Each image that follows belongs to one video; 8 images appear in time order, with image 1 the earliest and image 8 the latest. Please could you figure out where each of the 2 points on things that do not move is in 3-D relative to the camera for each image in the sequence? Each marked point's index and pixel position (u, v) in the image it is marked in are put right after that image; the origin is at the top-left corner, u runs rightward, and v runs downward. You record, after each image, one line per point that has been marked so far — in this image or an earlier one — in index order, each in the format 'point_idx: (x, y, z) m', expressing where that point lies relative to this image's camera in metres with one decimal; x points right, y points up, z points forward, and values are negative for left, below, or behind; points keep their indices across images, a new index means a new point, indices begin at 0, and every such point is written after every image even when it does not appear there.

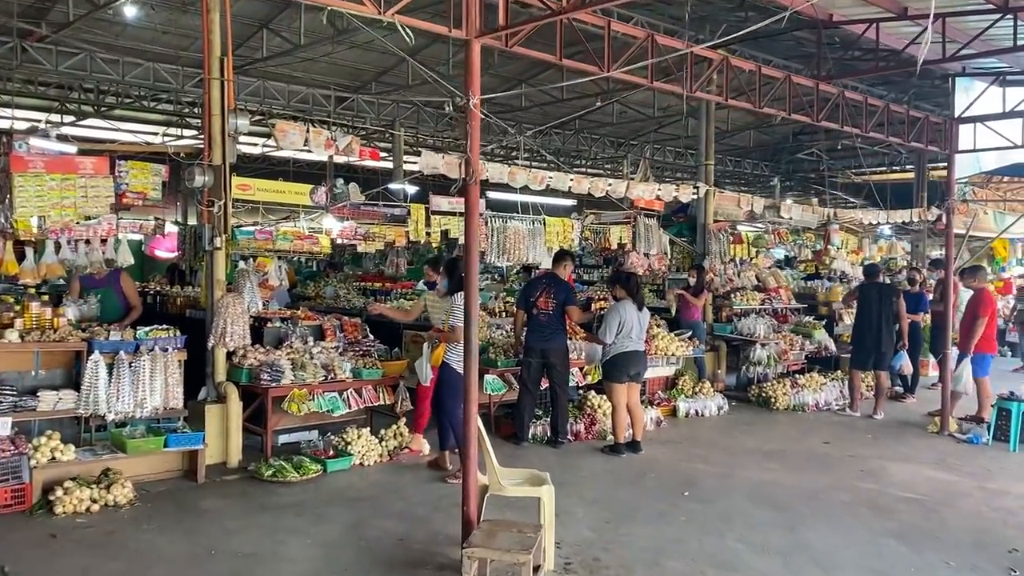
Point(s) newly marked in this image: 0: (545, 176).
0: (+0.3, +1.2, +7.7) m
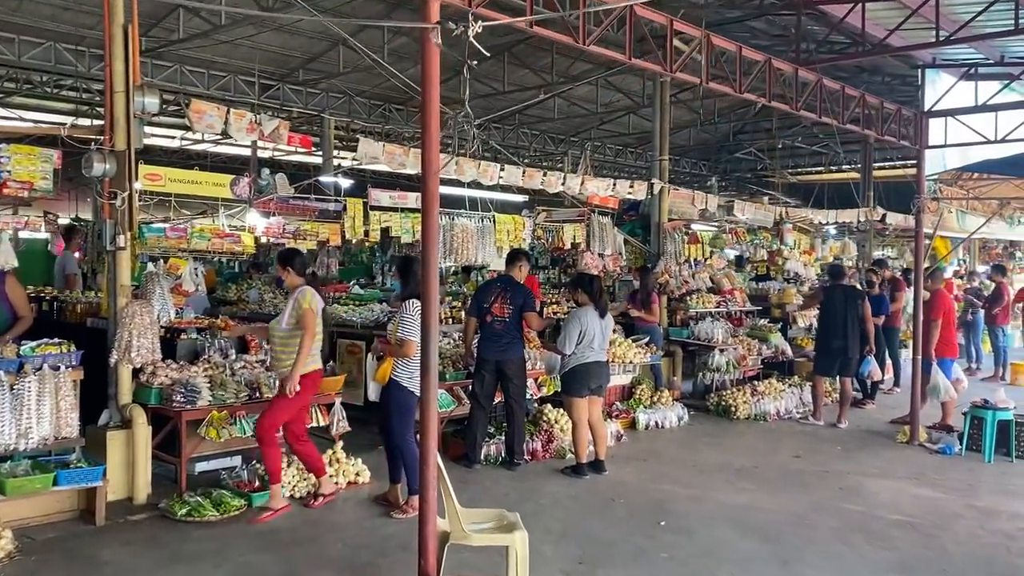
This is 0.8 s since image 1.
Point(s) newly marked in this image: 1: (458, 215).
0: (-0.2, +1.1, +7.1) m
1: (-0.5, +0.7, +7.1) m
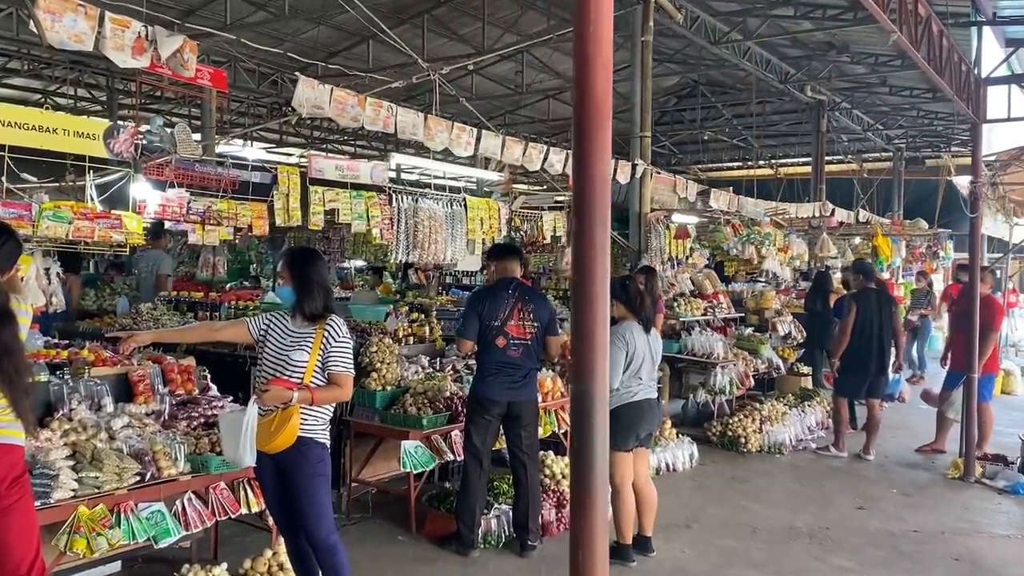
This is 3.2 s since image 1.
0: (-0.3, +1.1, +5.3) m
1: (-0.6, +0.7, +5.3) m
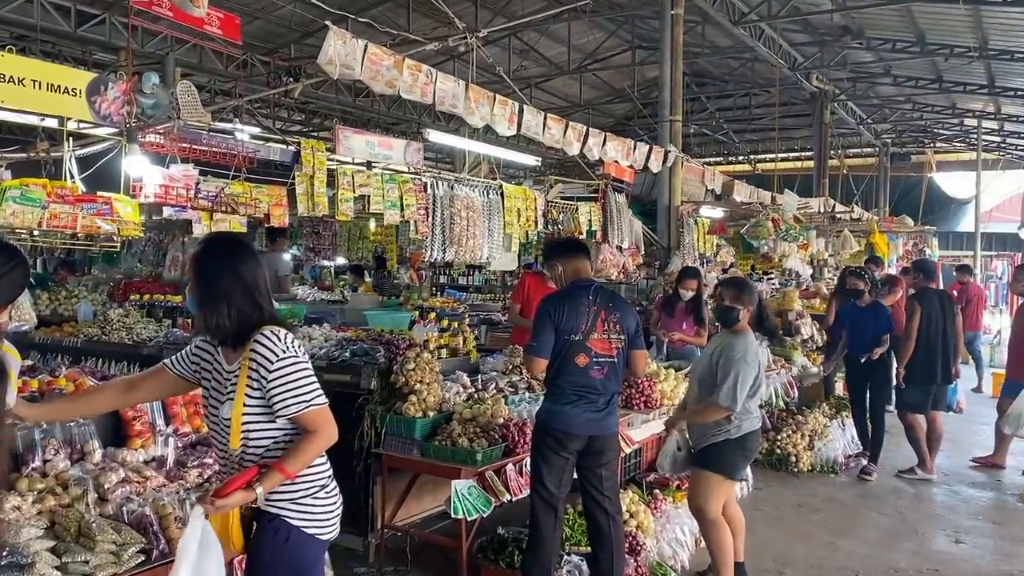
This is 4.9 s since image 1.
0: (0.0, +1.1, +4.5) m
1: (-0.3, +0.6, +4.5) m
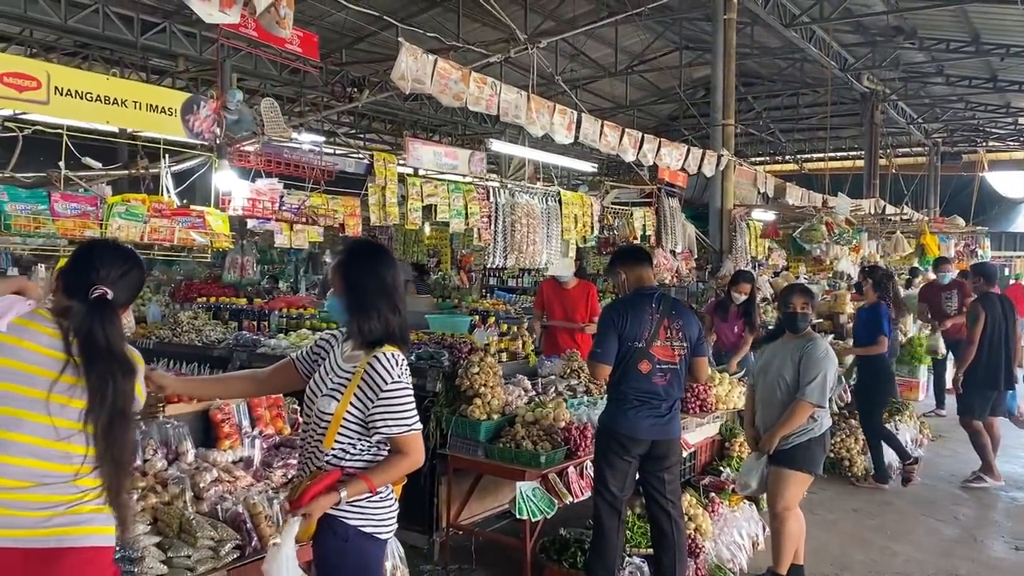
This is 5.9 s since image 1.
0: (+0.4, +1.0, +4.6) m
1: (0.0, +0.6, +4.6) m
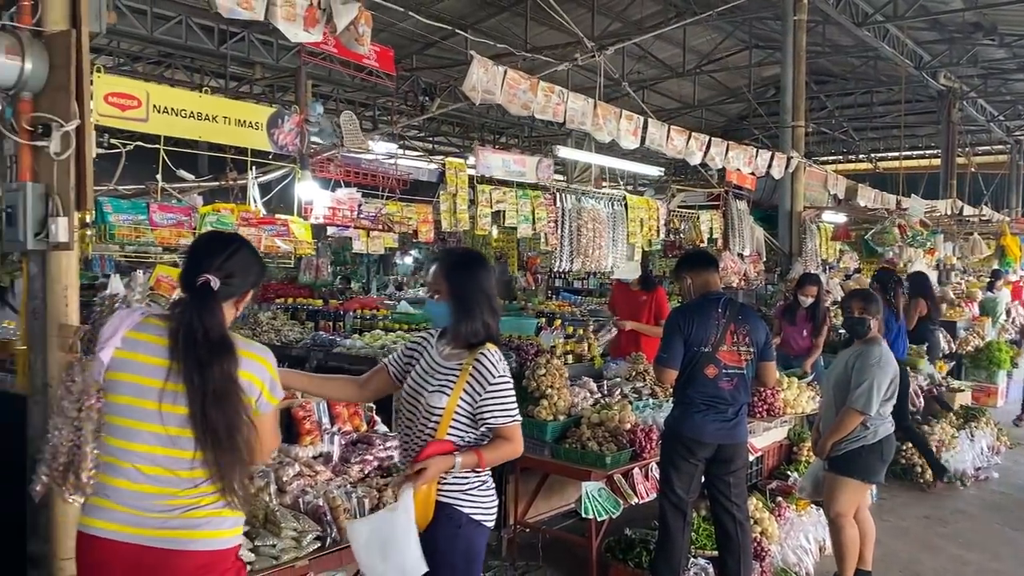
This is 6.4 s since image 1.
0: (+0.8, +1.0, +4.6) m
1: (+0.4, +0.6, +4.6) m
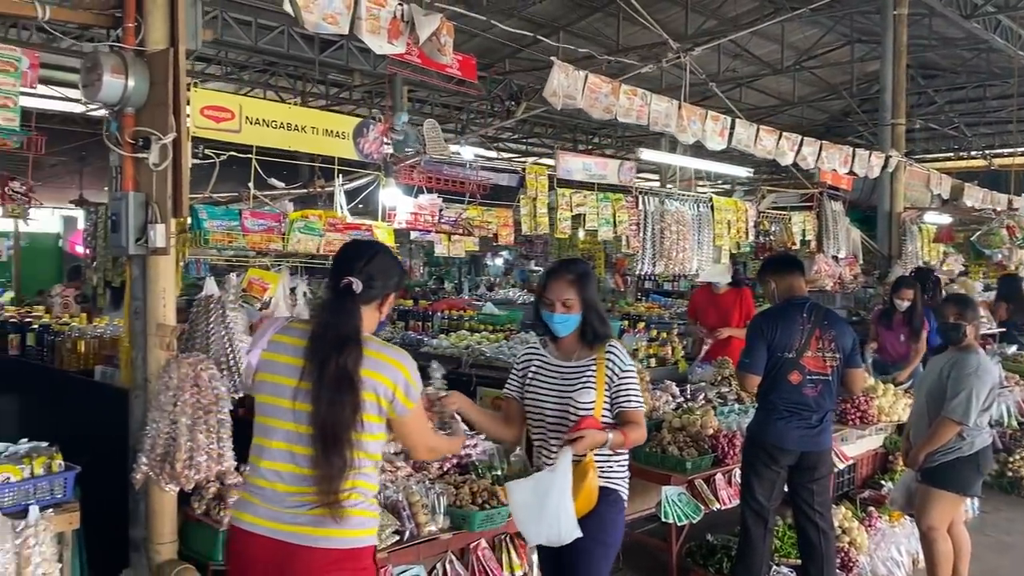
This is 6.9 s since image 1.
0: (+1.3, +1.0, +4.5) m
1: (+0.9, +0.6, +4.6) m
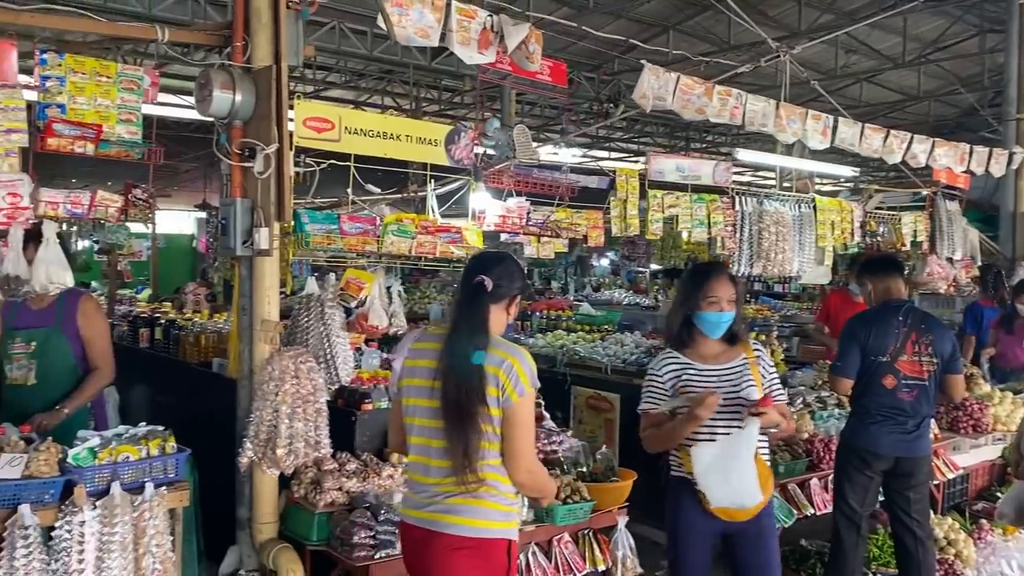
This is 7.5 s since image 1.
0: (+1.9, +1.0, +4.4) m
1: (+1.5, +0.6, +4.5) m
